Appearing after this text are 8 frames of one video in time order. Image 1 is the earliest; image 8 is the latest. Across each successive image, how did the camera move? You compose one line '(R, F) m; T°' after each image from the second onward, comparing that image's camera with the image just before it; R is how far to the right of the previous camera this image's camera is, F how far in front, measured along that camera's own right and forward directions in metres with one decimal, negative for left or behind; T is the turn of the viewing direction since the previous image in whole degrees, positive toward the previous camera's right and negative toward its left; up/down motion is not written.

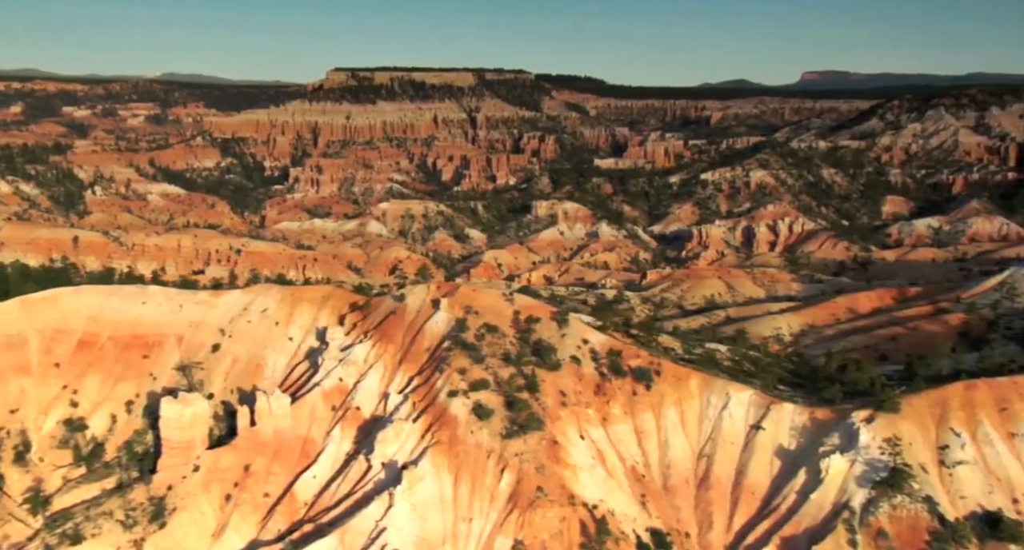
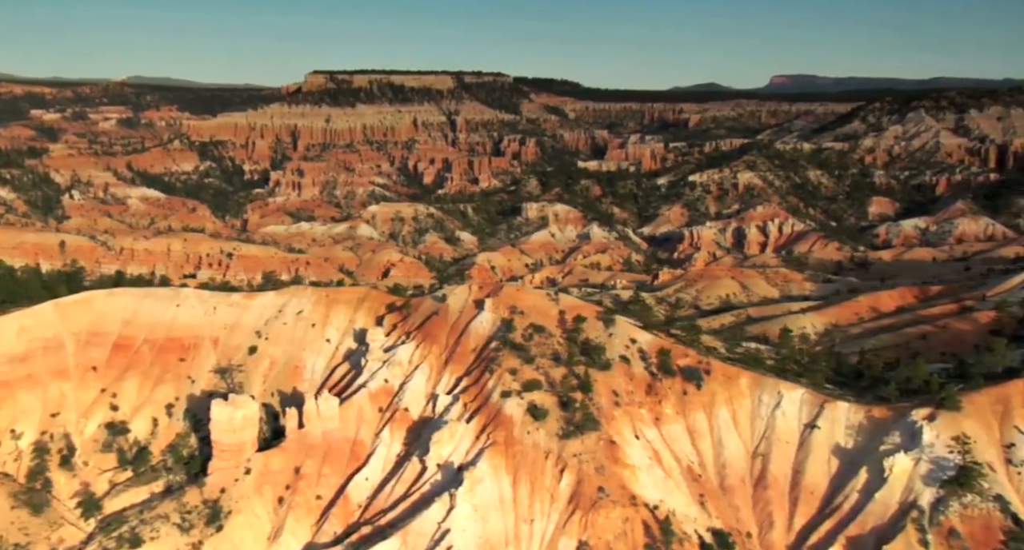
(-1.8, +0.3) m; 0°
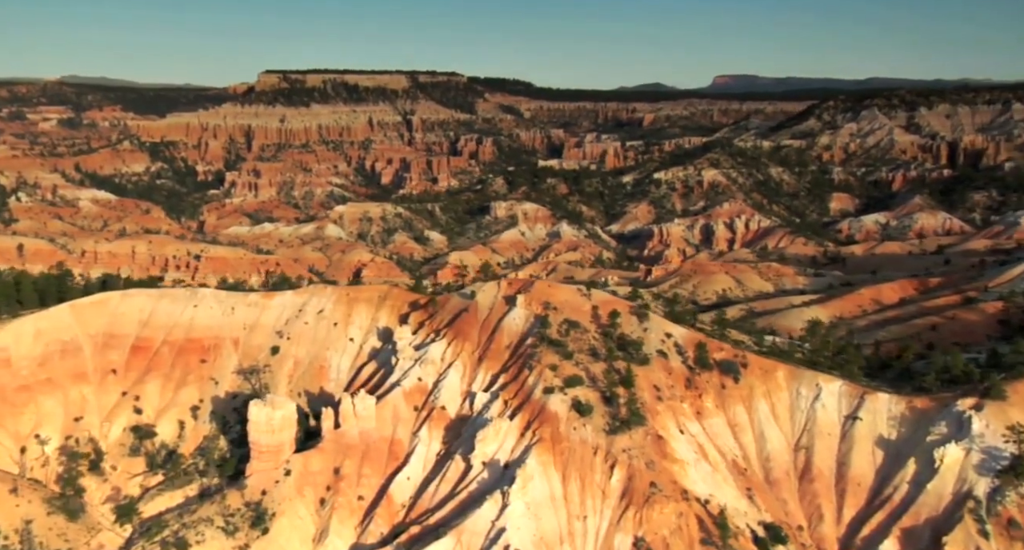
(-2.0, +0.4) m; +1°
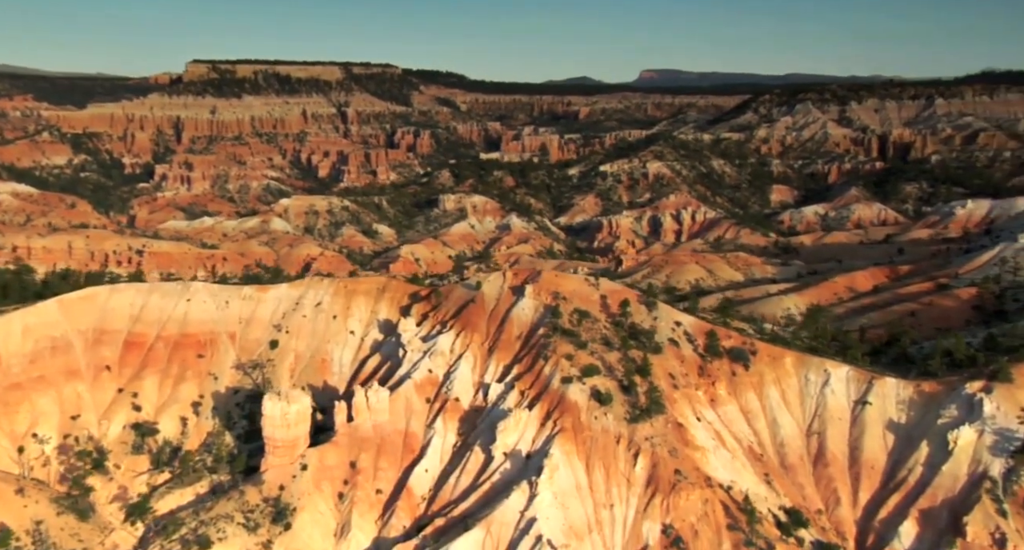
(-1.8, +0.2) m; +2°
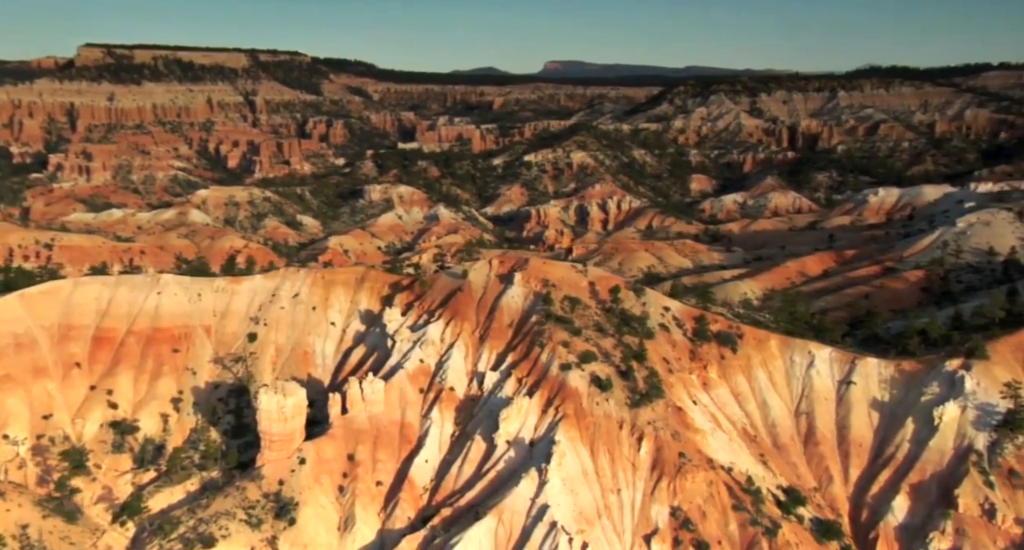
(-1.9, +0.2) m; +4°
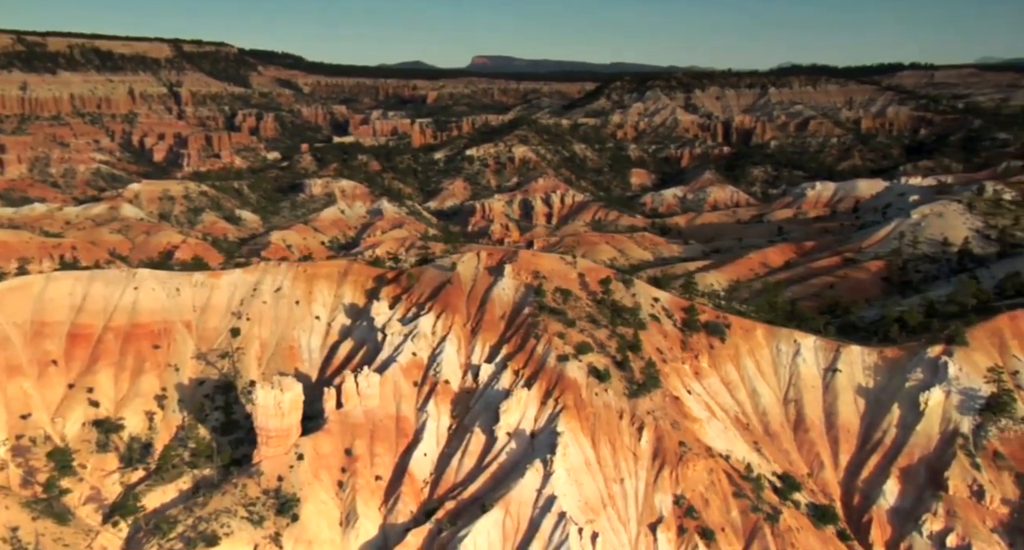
(-1.4, 0.0) m; +3°
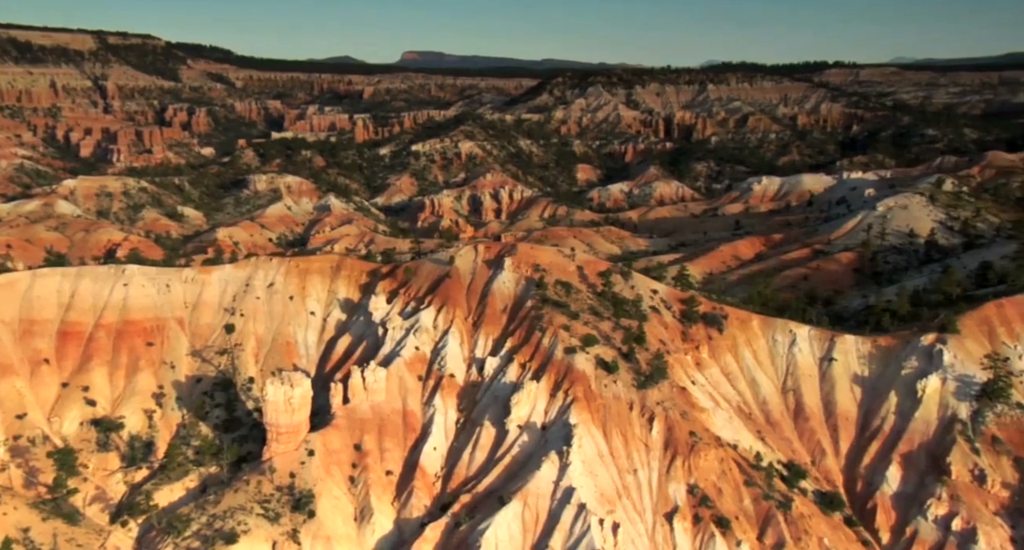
(-1.5, -0.1) m; +2°
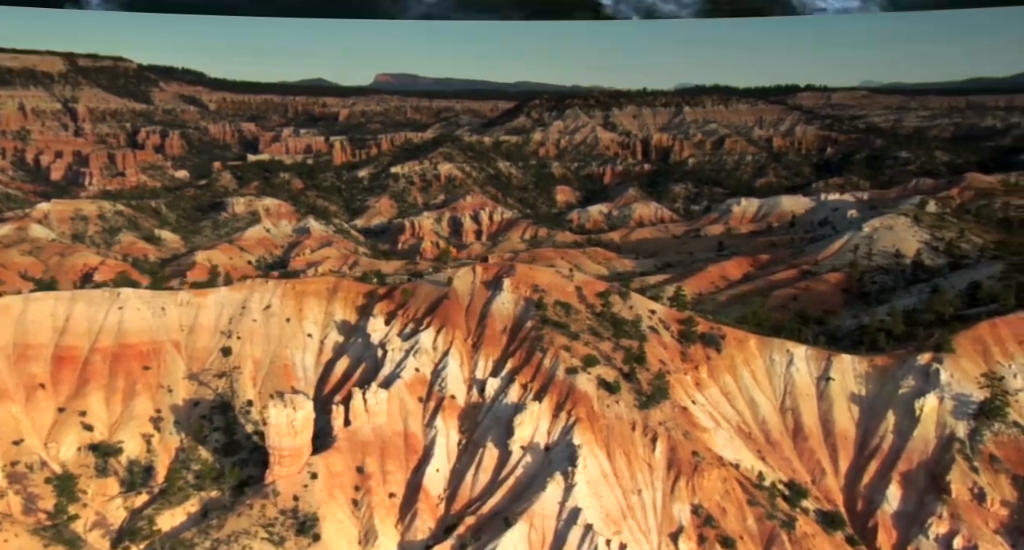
(-0.5, -0.2) m; +1°
